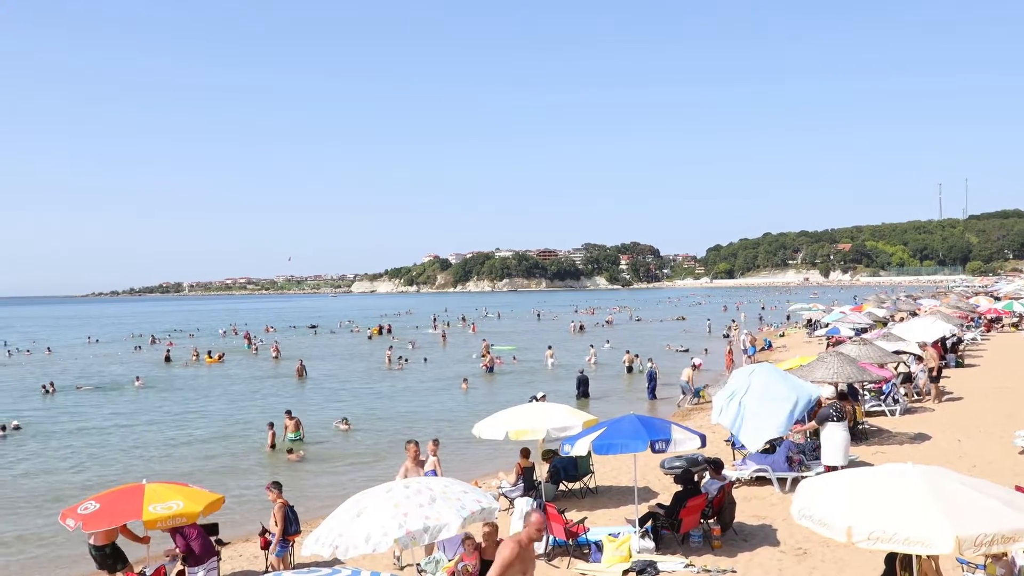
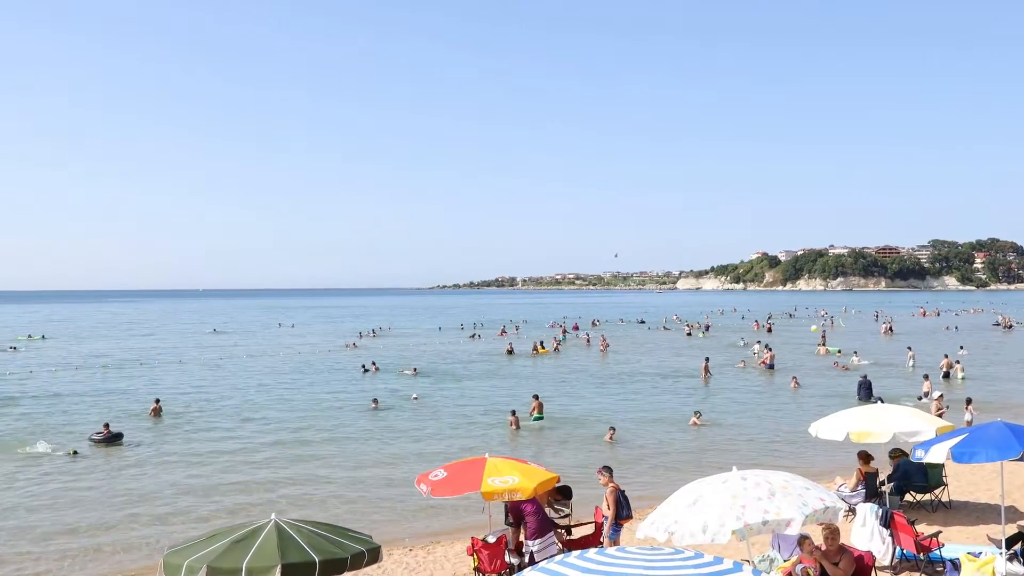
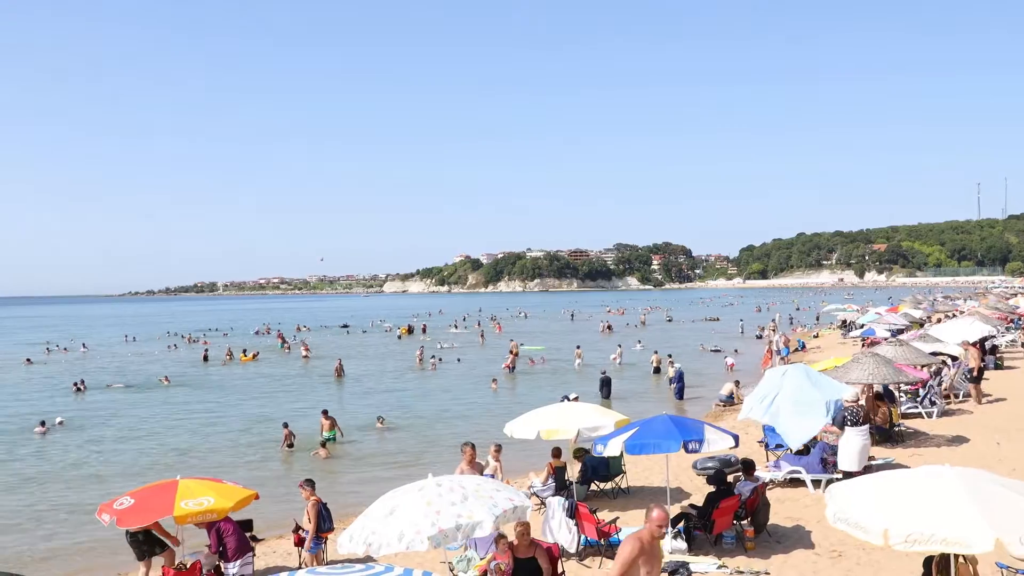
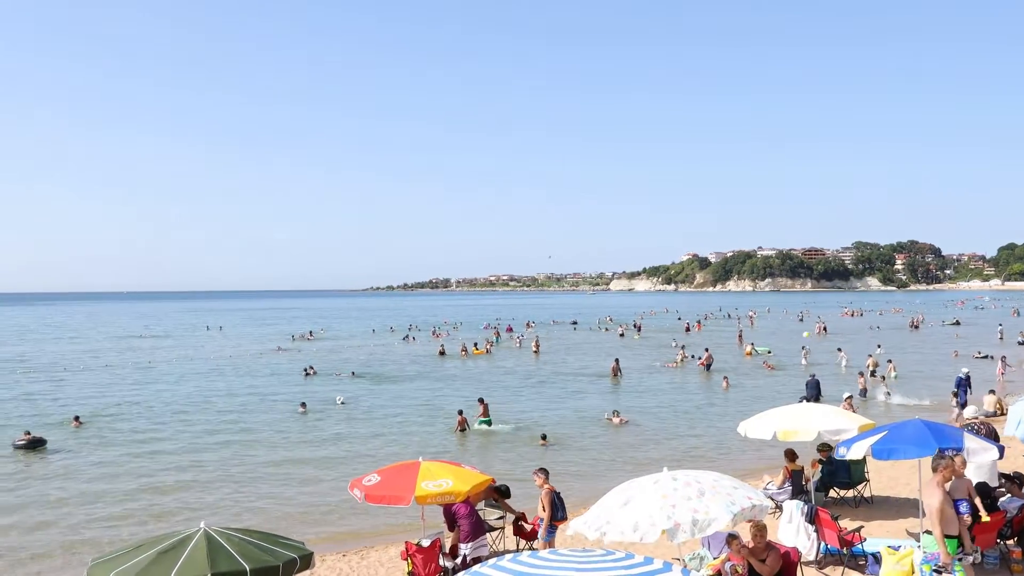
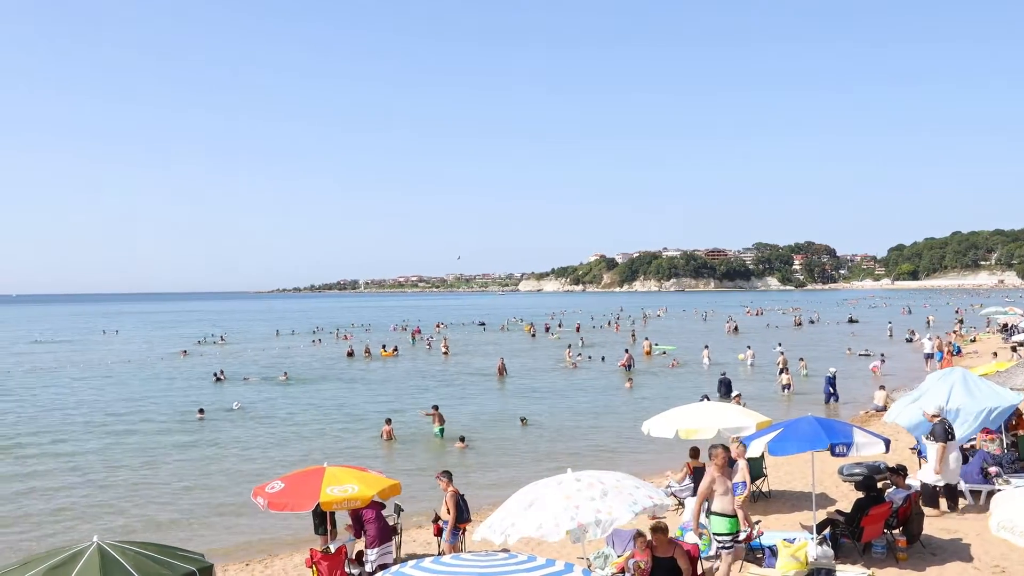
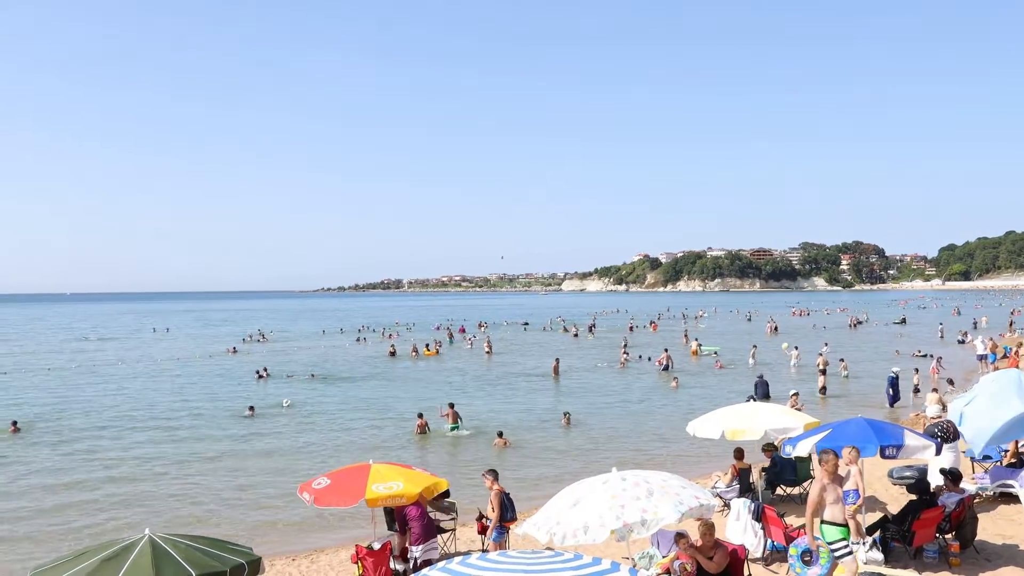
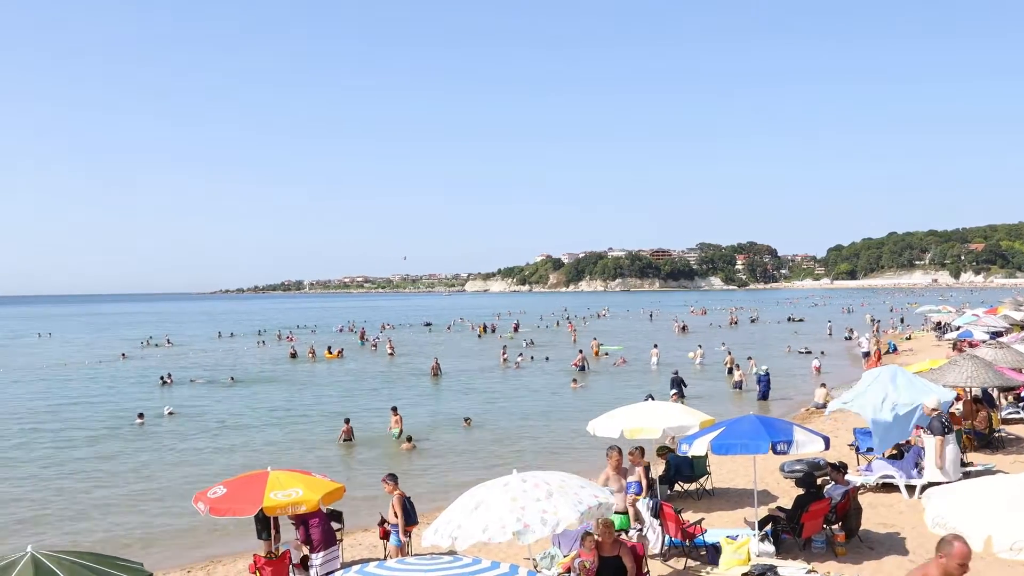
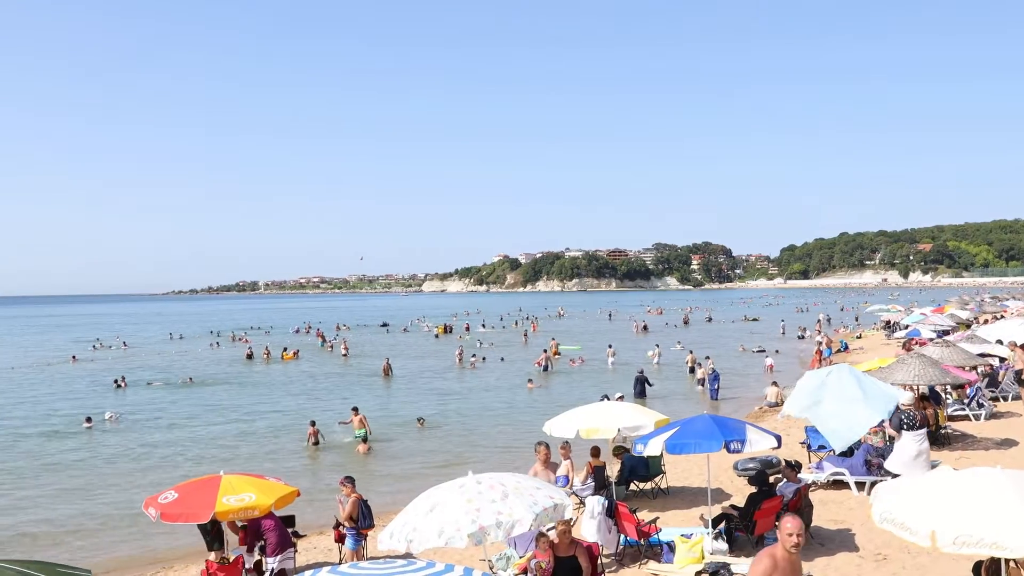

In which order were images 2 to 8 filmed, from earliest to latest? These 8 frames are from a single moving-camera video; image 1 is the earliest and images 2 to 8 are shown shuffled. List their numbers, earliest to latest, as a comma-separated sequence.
3, 8, 7, 5, 6, 4, 2
